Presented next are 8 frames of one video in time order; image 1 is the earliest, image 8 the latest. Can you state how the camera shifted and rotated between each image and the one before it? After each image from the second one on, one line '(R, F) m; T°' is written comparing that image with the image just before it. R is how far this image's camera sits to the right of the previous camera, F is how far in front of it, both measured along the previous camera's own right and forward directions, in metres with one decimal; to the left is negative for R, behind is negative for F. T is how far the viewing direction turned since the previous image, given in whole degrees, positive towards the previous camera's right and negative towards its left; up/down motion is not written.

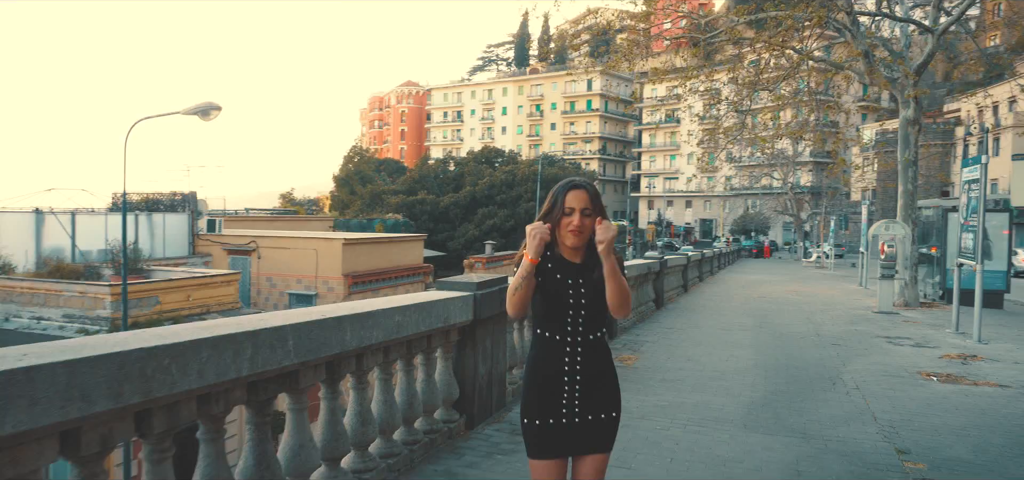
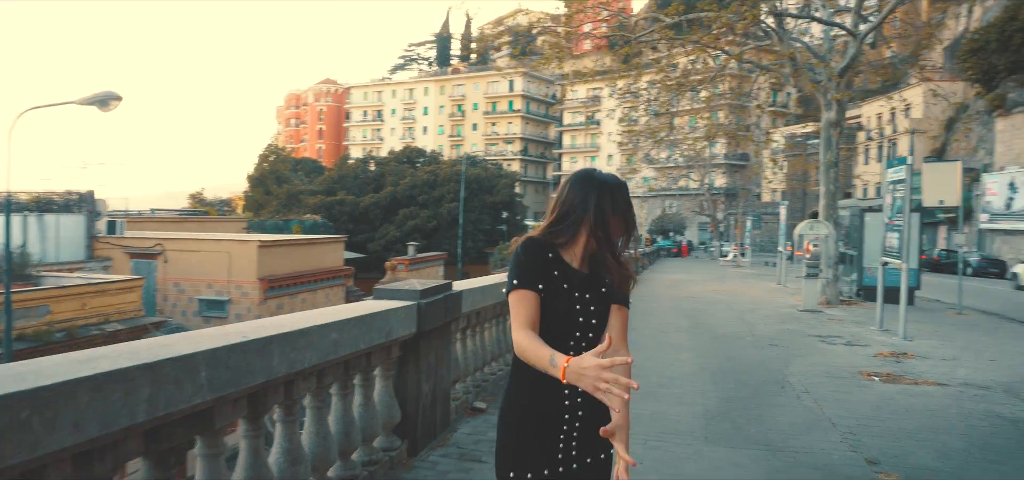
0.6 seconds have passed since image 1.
(-0.2, +0.5) m; +6°
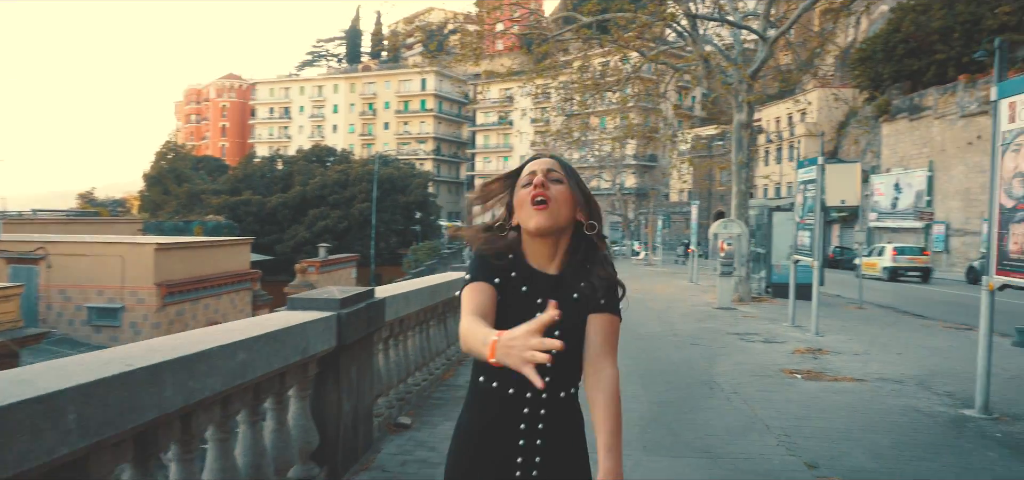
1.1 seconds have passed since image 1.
(-0.1, +0.4) m; +7°
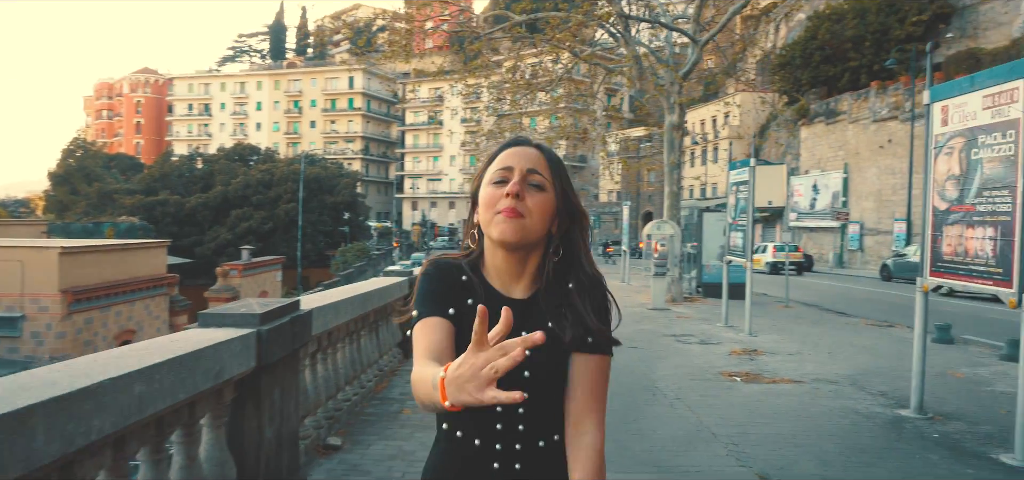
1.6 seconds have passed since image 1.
(-0.1, +0.3) m; +5°
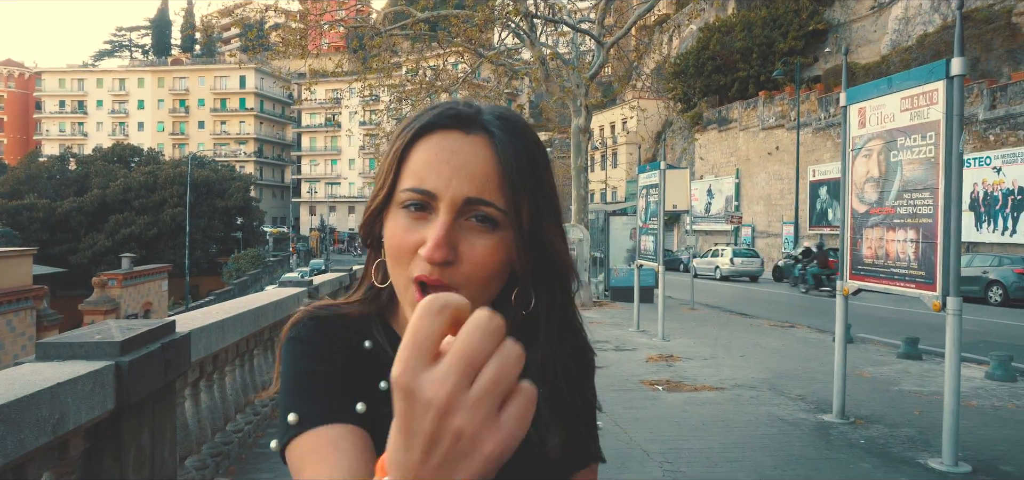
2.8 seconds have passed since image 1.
(-0.1, +0.5) m; +8°
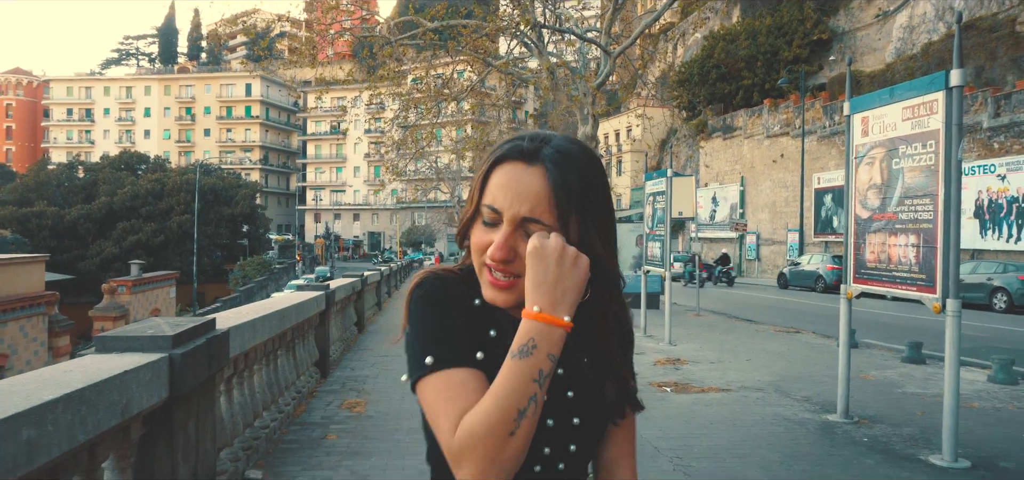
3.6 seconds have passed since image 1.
(-0.1, -0.2) m; 0°
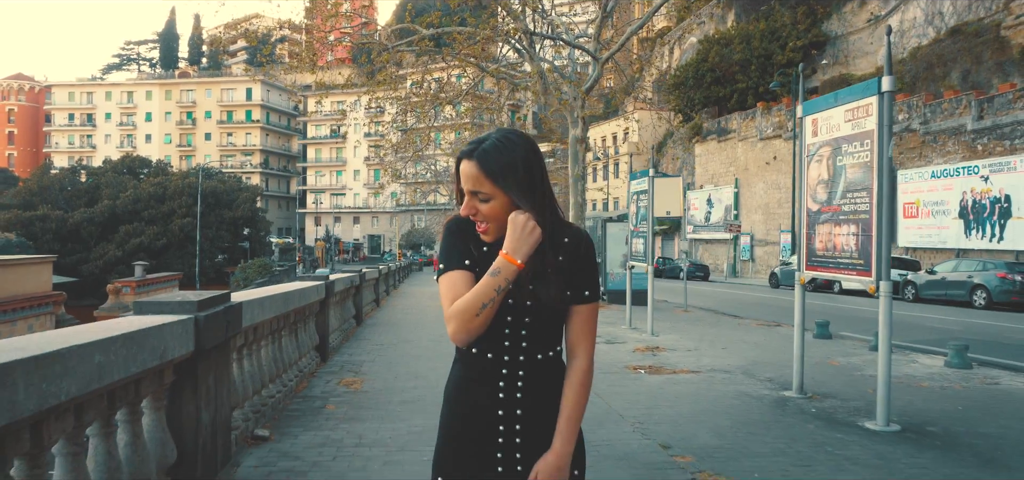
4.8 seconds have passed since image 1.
(+0.2, -0.6) m; 0°
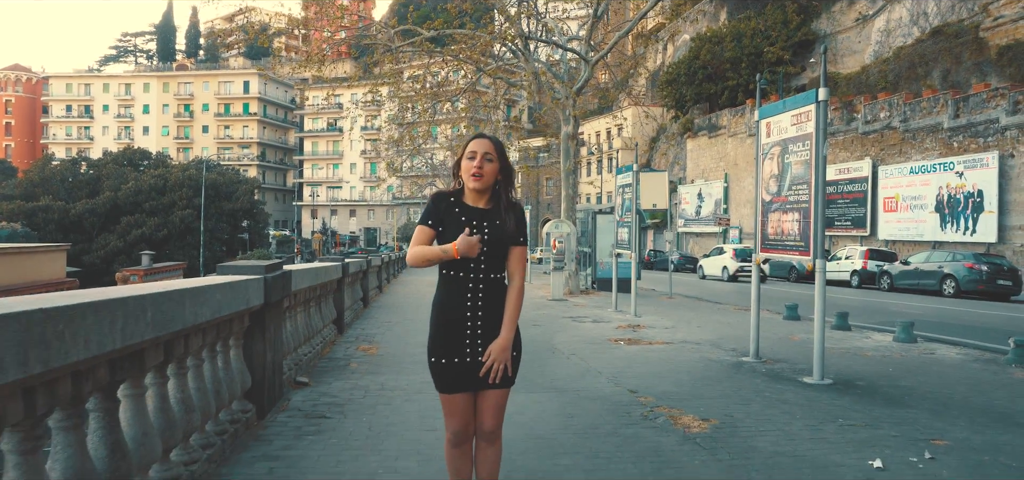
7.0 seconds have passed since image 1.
(0.0, -1.1) m; 0°
